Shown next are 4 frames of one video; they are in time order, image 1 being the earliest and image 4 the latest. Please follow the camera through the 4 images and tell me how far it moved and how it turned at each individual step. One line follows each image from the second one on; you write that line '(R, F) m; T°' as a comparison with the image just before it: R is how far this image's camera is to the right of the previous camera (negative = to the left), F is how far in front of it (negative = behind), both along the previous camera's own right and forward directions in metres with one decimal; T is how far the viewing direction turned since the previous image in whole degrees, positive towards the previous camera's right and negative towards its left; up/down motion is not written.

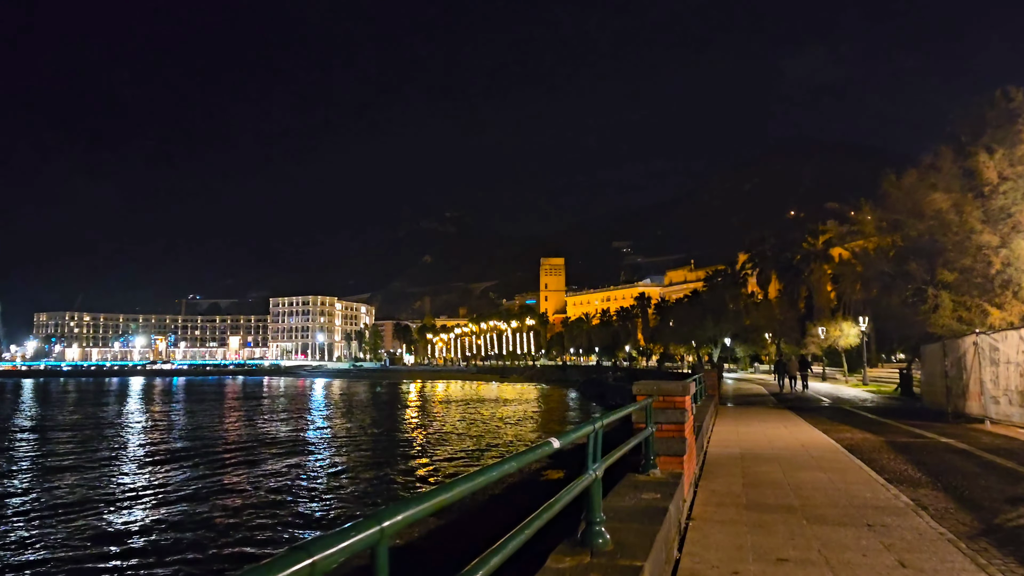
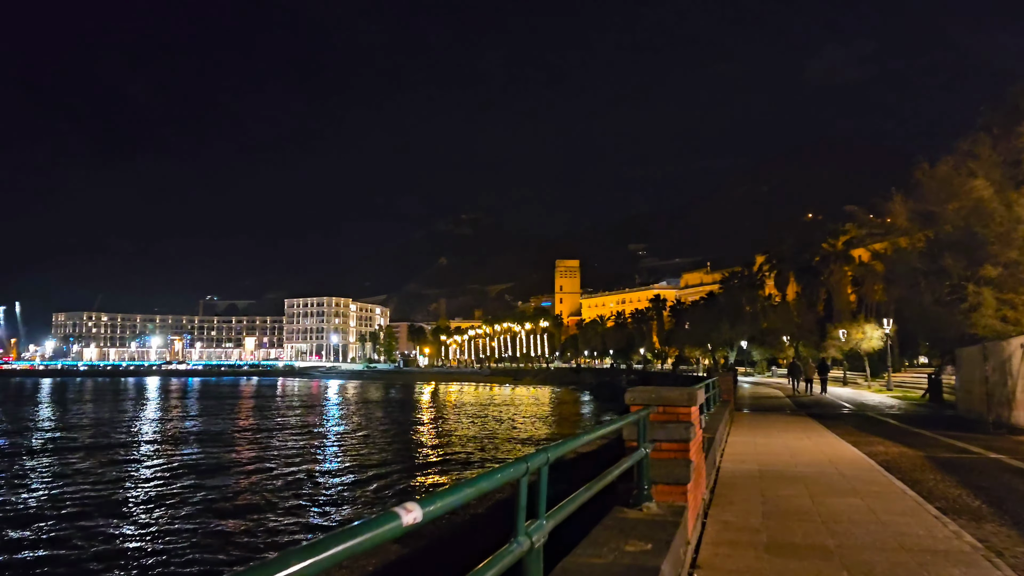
(+0.5, +1.7) m; -1°
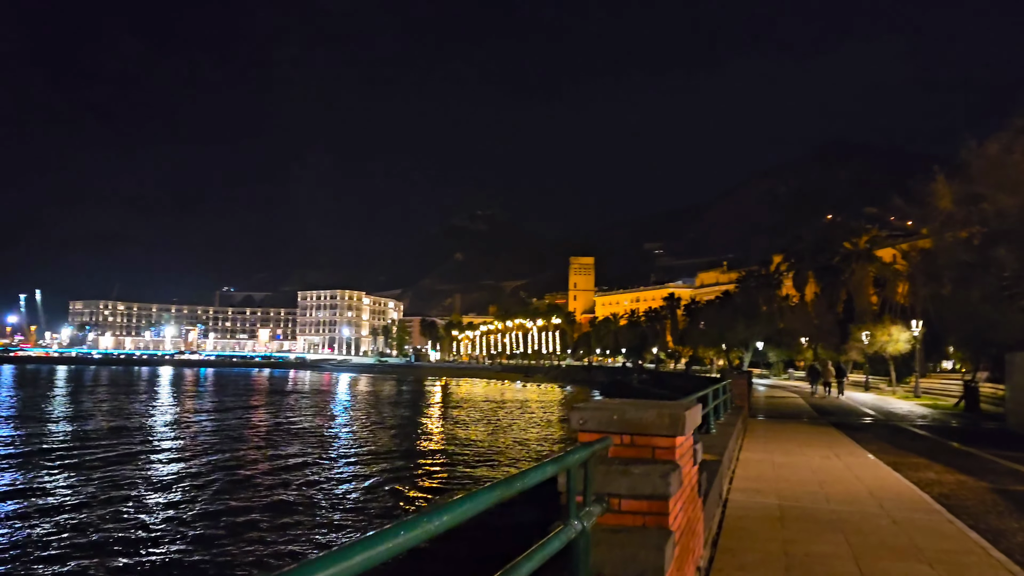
(+0.8, +2.7) m; -1°
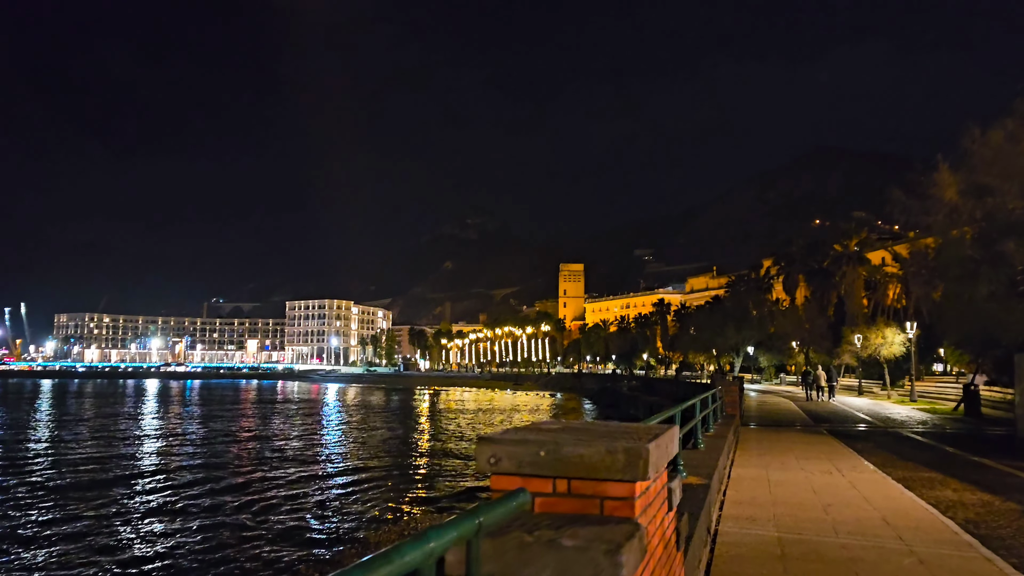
(+0.4, +1.5) m; +1°
